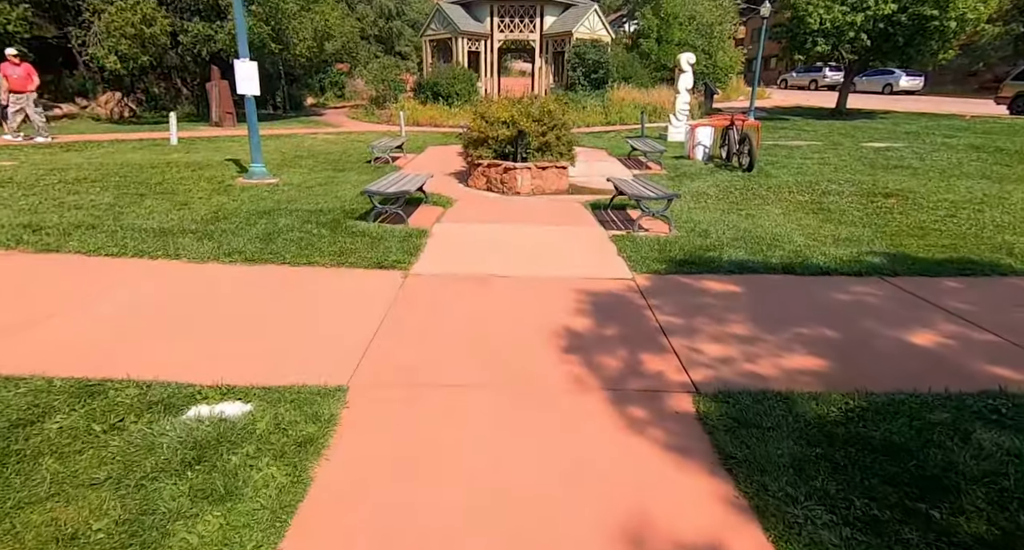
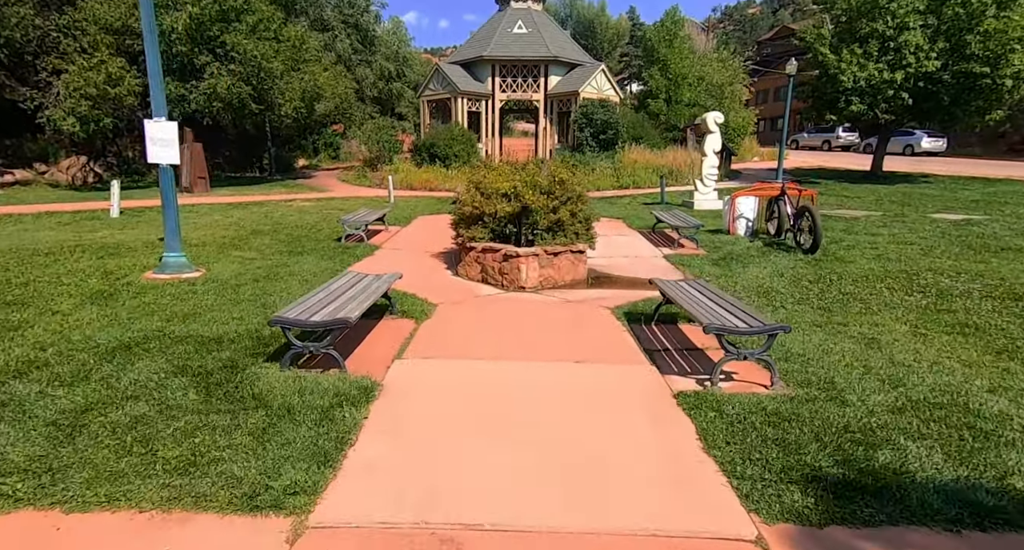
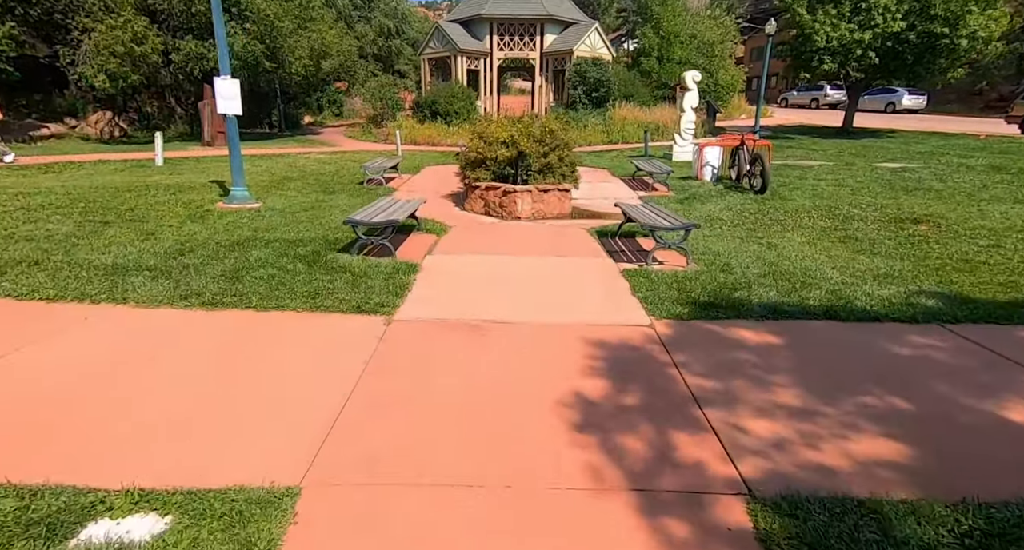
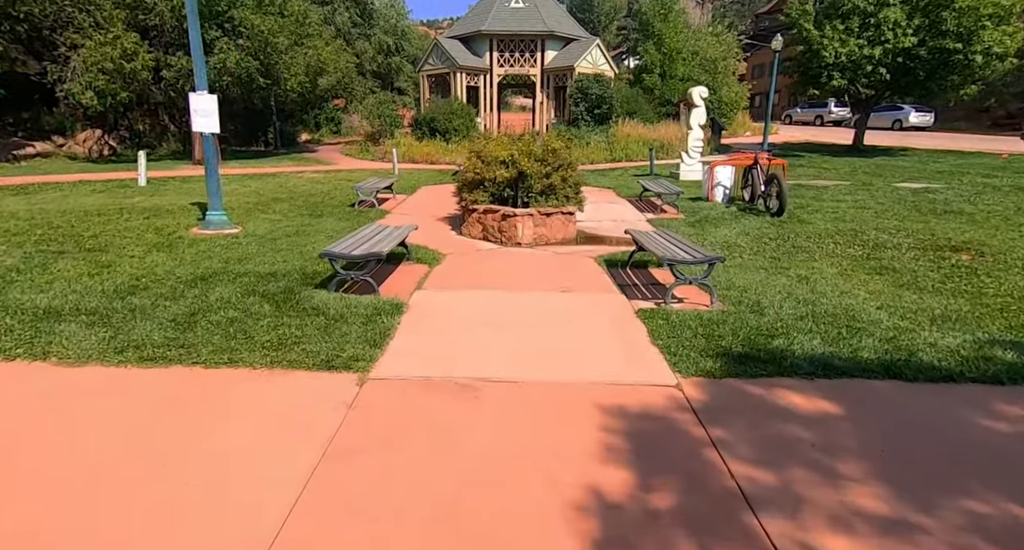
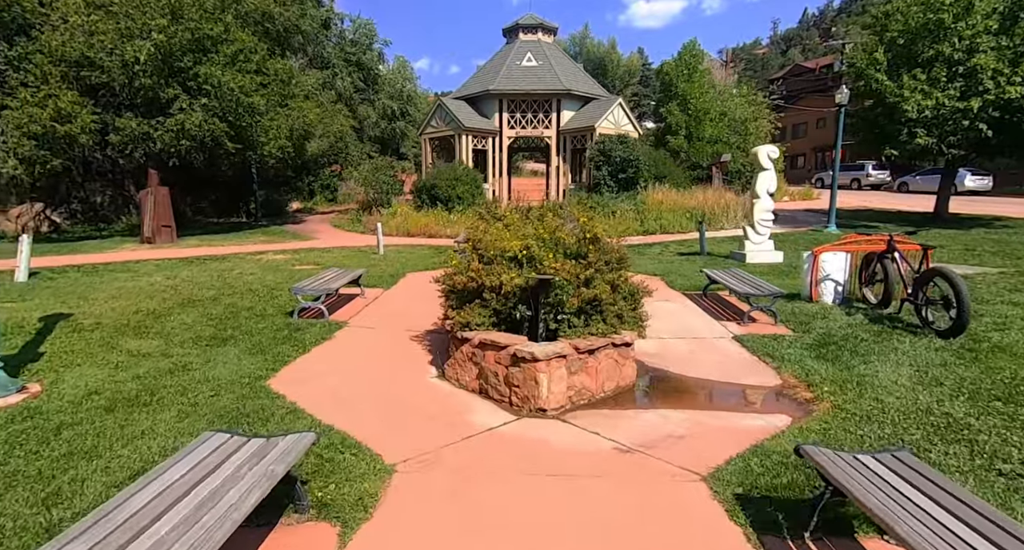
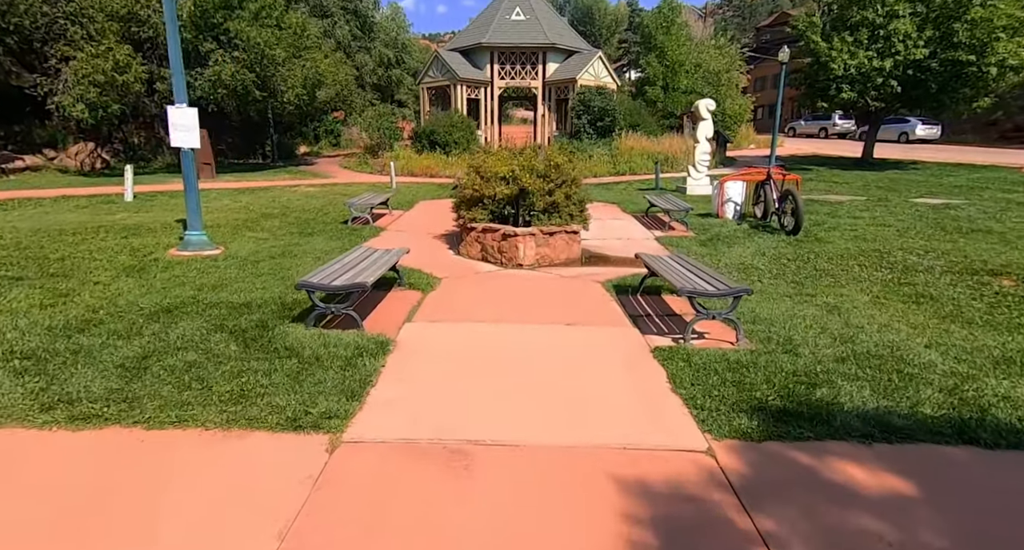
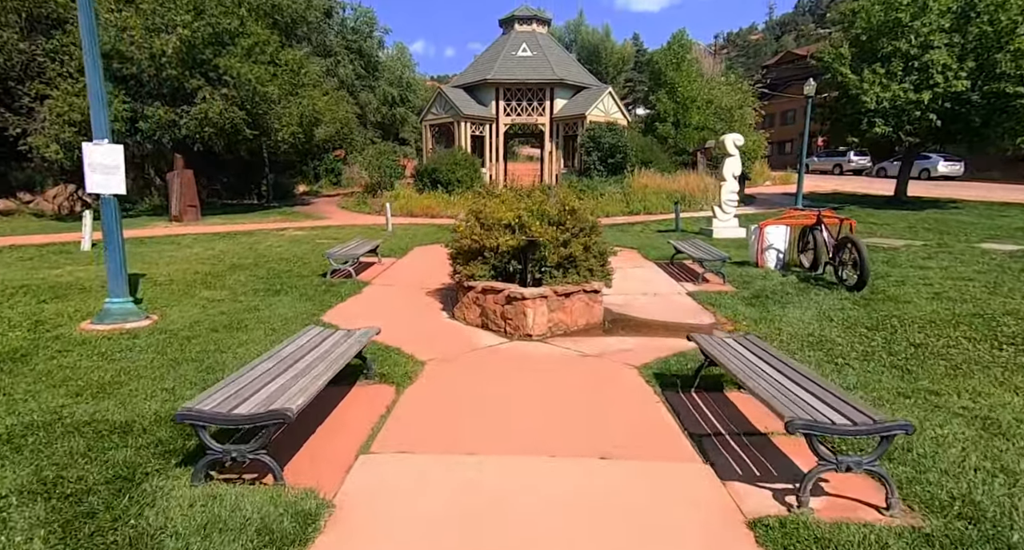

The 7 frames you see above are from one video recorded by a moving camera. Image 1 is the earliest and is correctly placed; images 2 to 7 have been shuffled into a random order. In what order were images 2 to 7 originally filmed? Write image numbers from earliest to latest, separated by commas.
3, 4, 6, 2, 7, 5
